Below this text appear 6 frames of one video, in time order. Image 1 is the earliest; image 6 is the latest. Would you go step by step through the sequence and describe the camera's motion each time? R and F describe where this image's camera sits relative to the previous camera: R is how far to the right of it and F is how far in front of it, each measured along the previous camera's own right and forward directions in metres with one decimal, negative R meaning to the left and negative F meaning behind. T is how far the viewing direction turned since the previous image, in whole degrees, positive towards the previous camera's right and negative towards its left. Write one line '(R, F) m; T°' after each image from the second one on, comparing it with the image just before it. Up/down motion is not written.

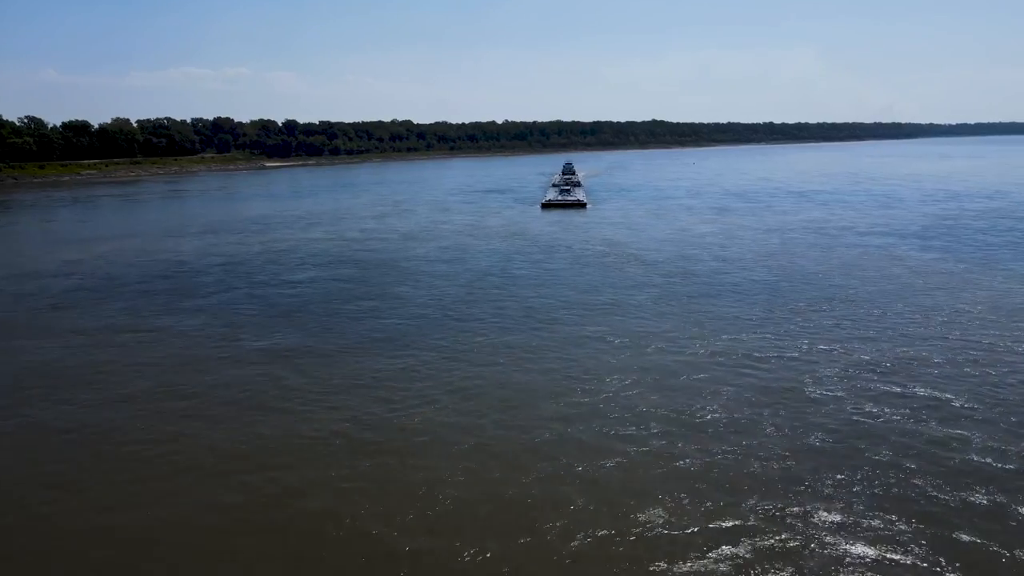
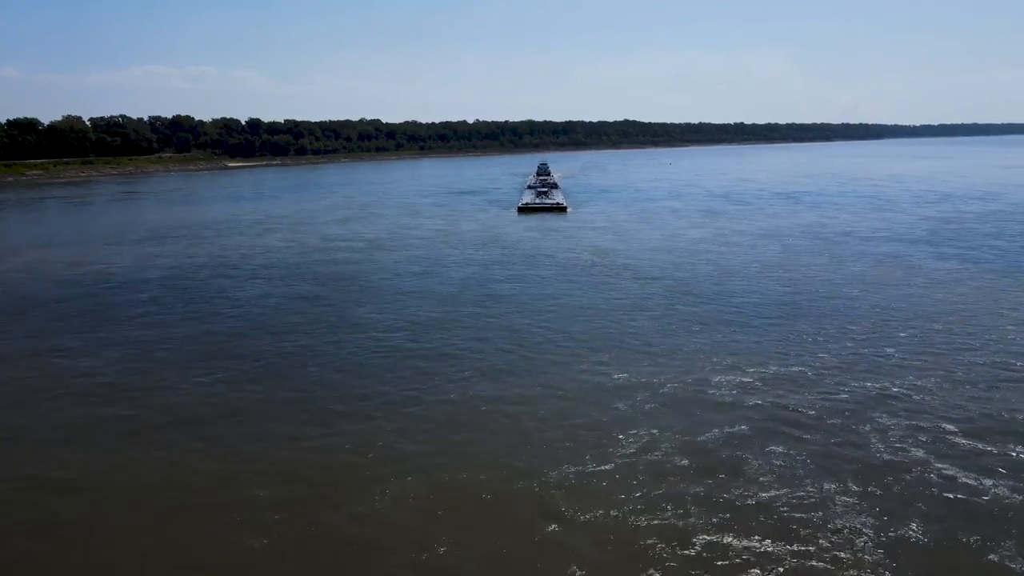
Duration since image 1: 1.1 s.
(-0.1, +1.6) m; +2°
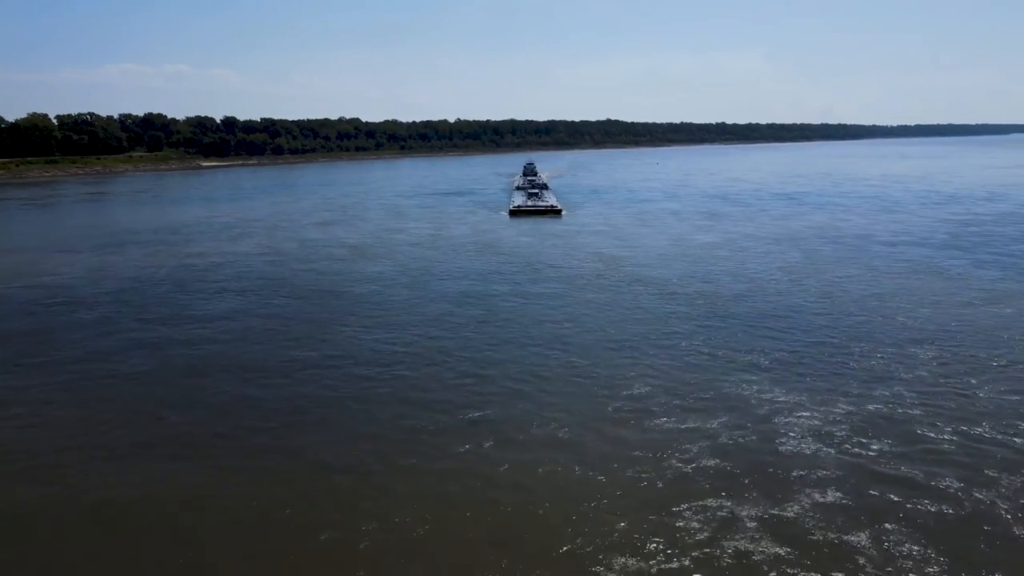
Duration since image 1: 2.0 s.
(-0.3, +1.4) m; +2°
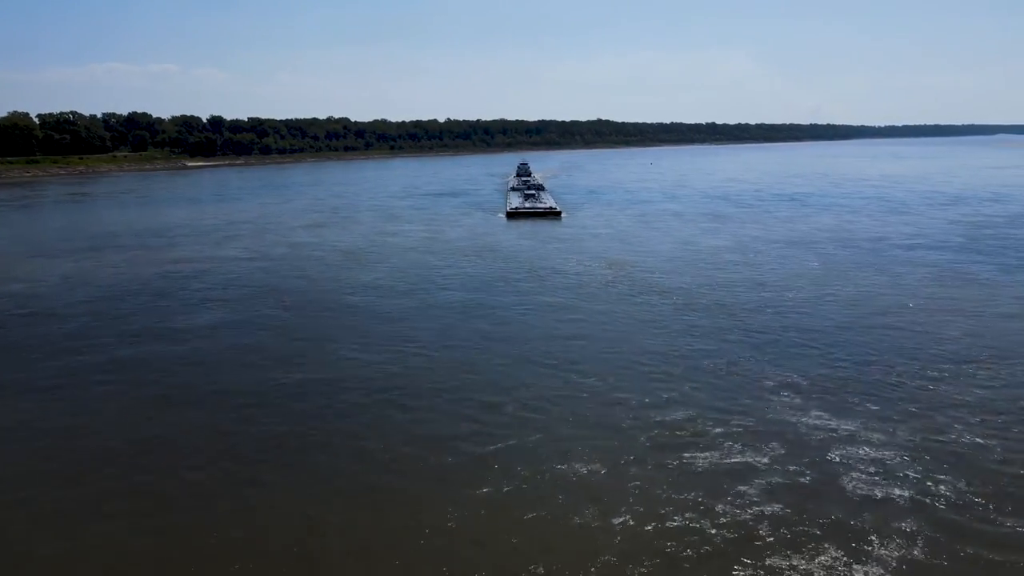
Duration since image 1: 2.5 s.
(-0.2, +0.7) m; +1°
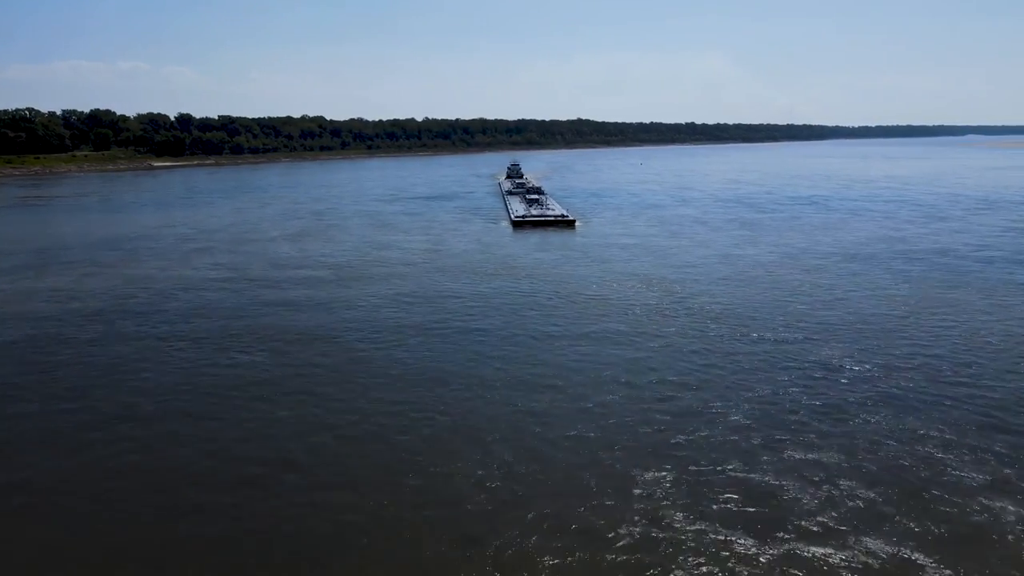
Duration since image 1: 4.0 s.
(-0.8, +2.2) m; +2°
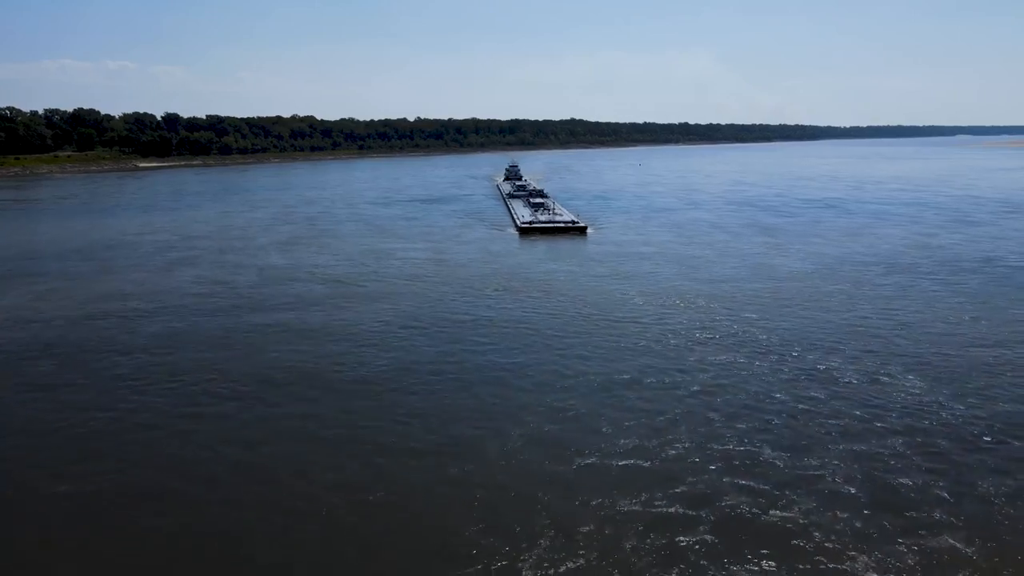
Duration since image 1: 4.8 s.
(-0.4, +1.2) m; +1°
